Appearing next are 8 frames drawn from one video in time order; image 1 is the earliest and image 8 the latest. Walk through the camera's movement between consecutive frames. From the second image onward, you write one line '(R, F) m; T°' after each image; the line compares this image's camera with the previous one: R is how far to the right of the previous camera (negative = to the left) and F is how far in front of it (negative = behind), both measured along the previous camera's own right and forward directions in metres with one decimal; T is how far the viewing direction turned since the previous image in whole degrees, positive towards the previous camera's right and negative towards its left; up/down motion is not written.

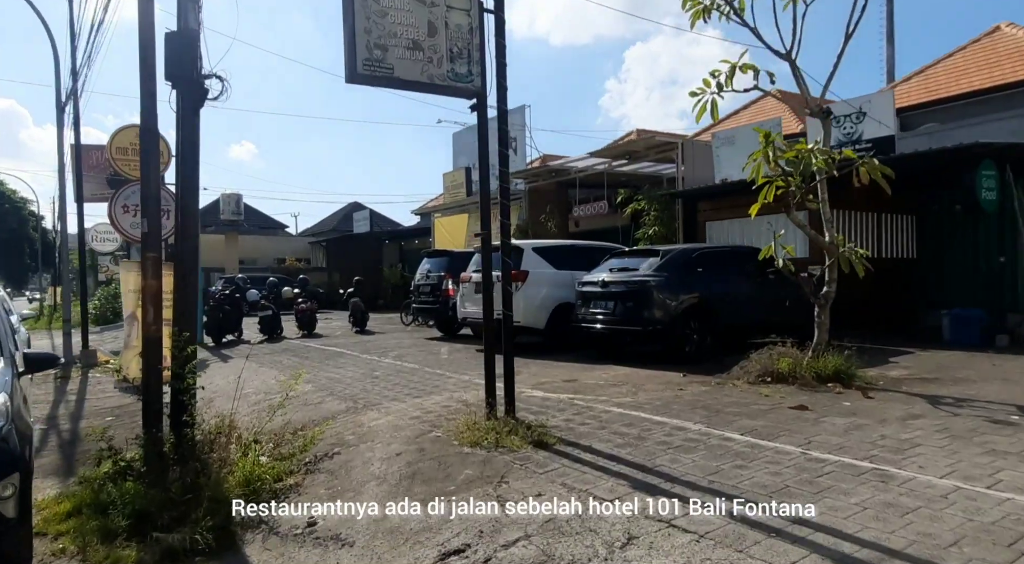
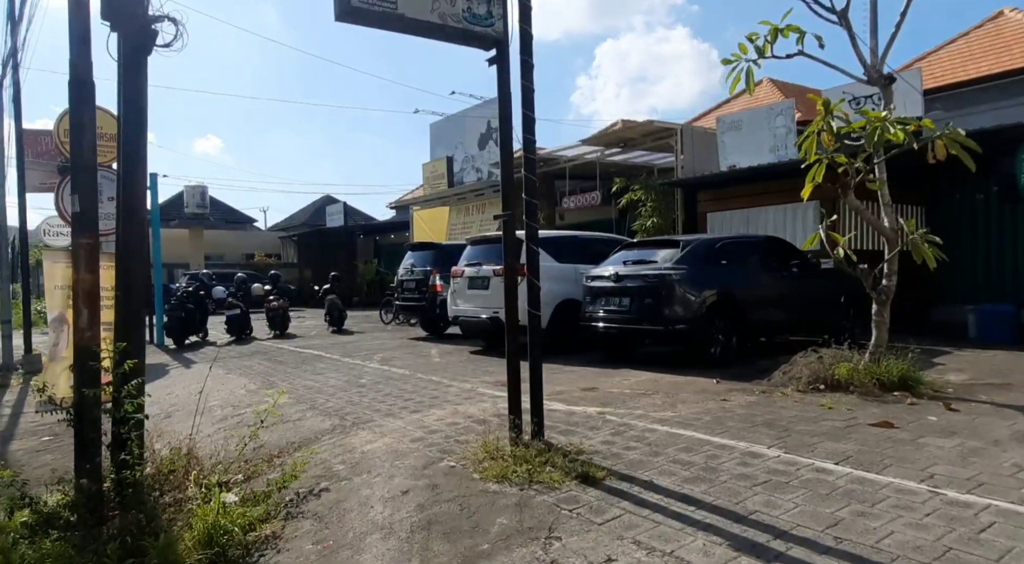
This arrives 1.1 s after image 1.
(-0.4, +1.1) m; +2°
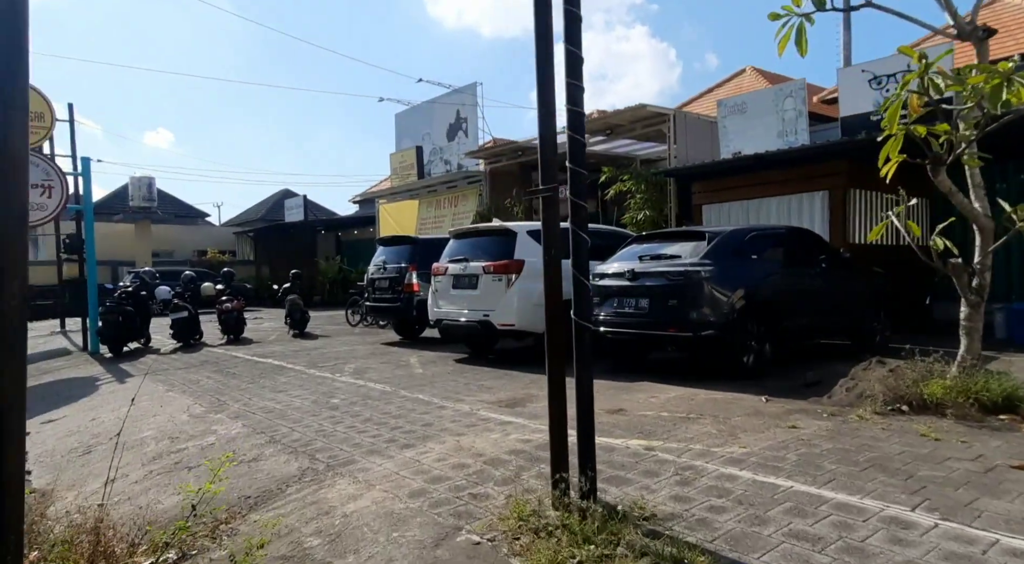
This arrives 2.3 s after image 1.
(-0.4, +1.3) m; +3°
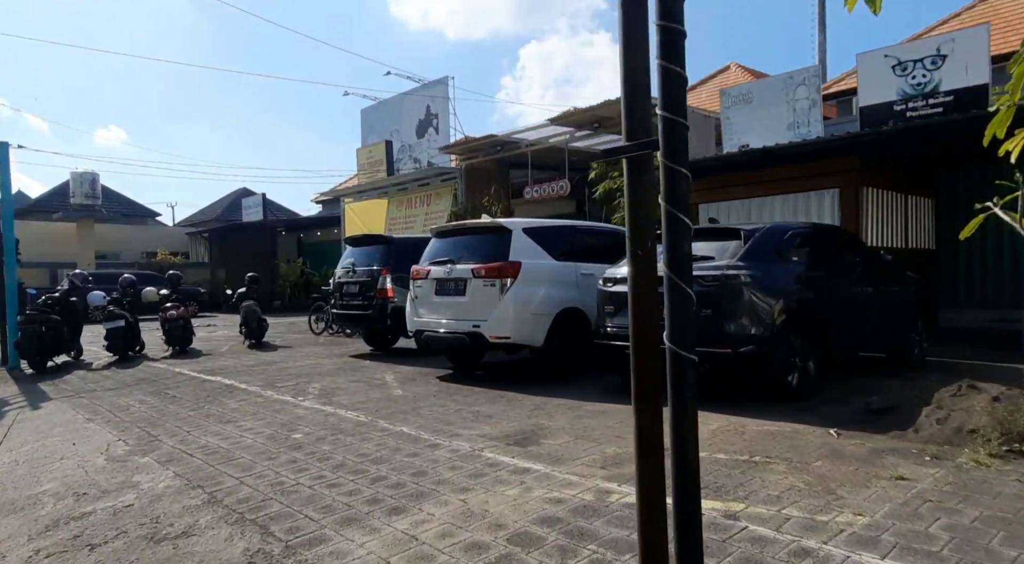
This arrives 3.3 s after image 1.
(-0.3, +1.3) m; +3°
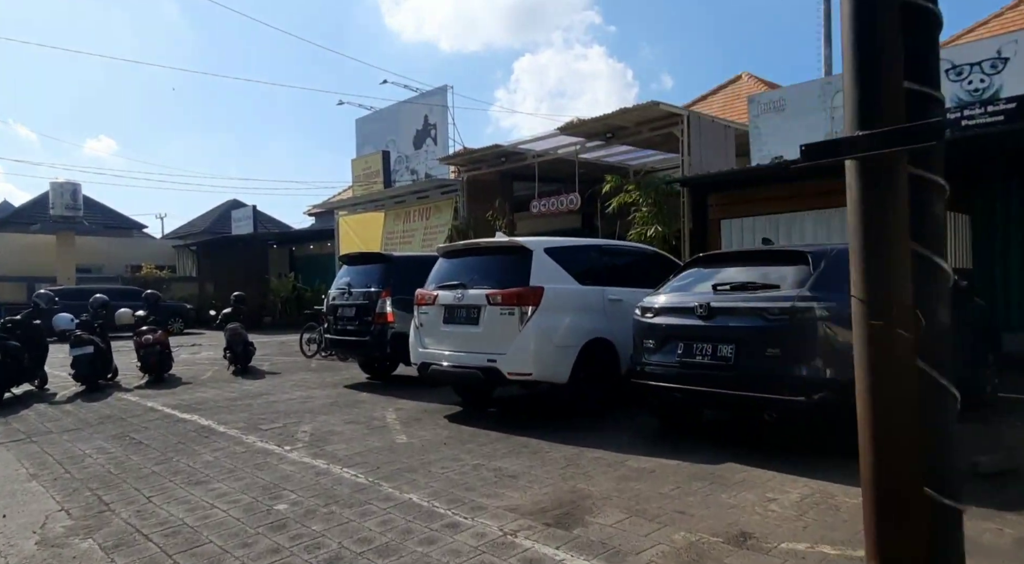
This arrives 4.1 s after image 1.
(-0.3, +1.0) m; +1°
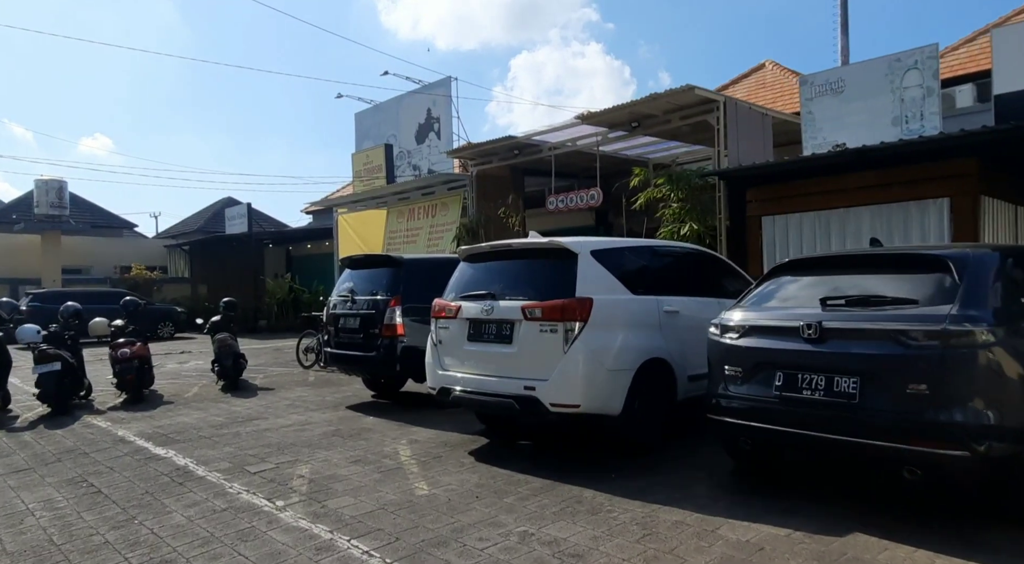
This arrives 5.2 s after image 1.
(-0.3, +1.2) m; 0°
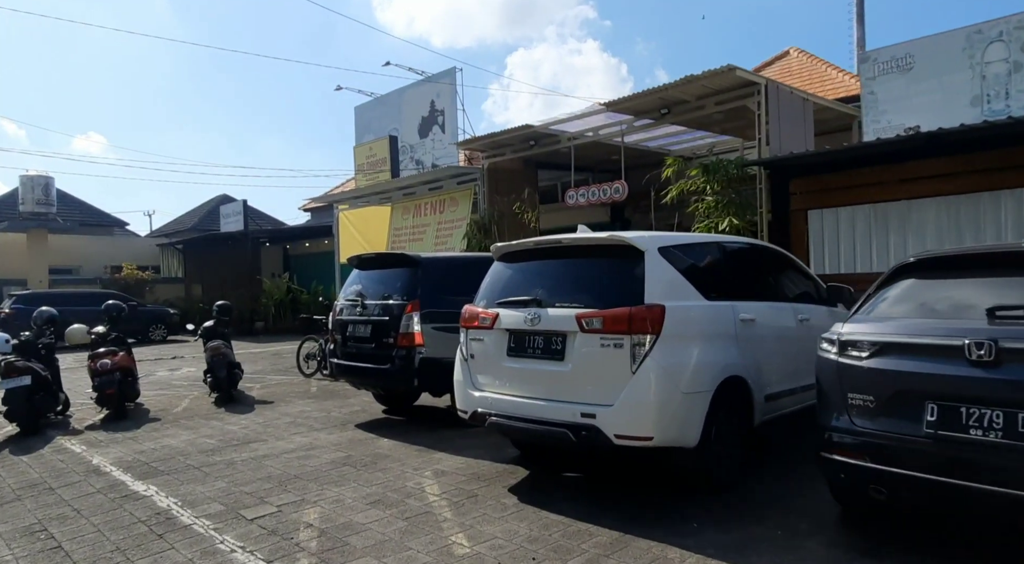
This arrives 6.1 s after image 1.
(-0.4, +1.0) m; 0°
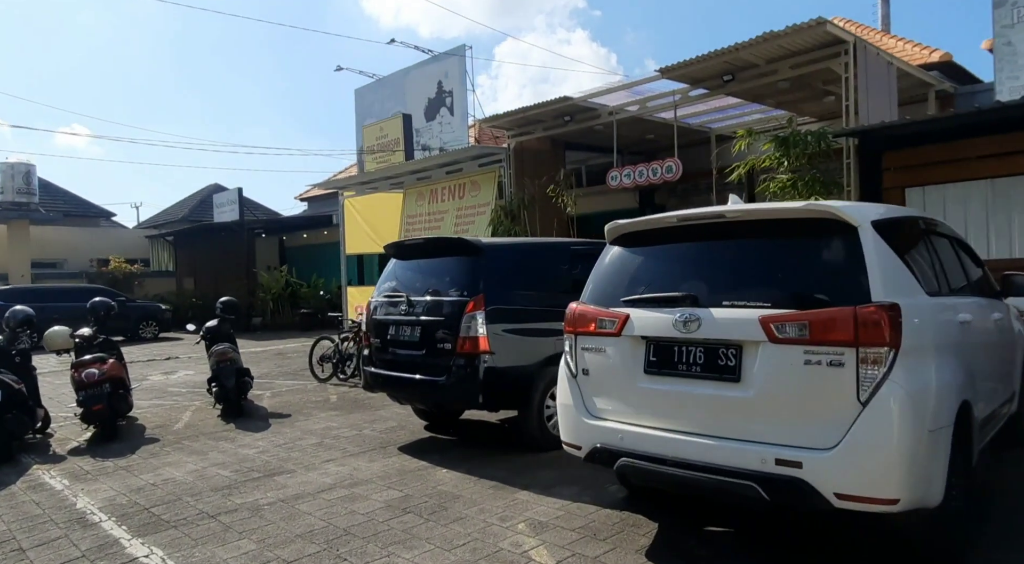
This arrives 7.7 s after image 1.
(-0.8, +1.4) m; +1°
